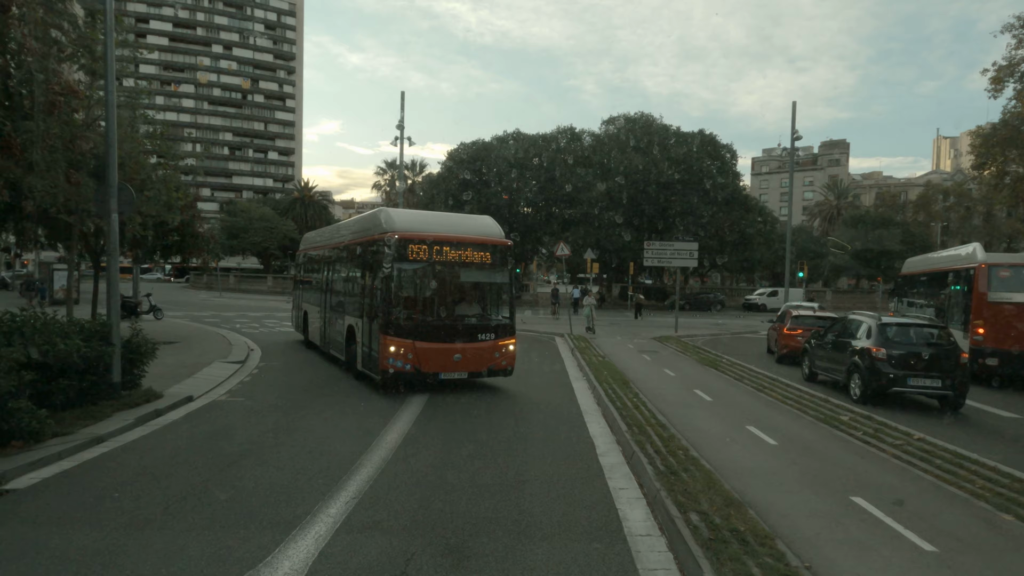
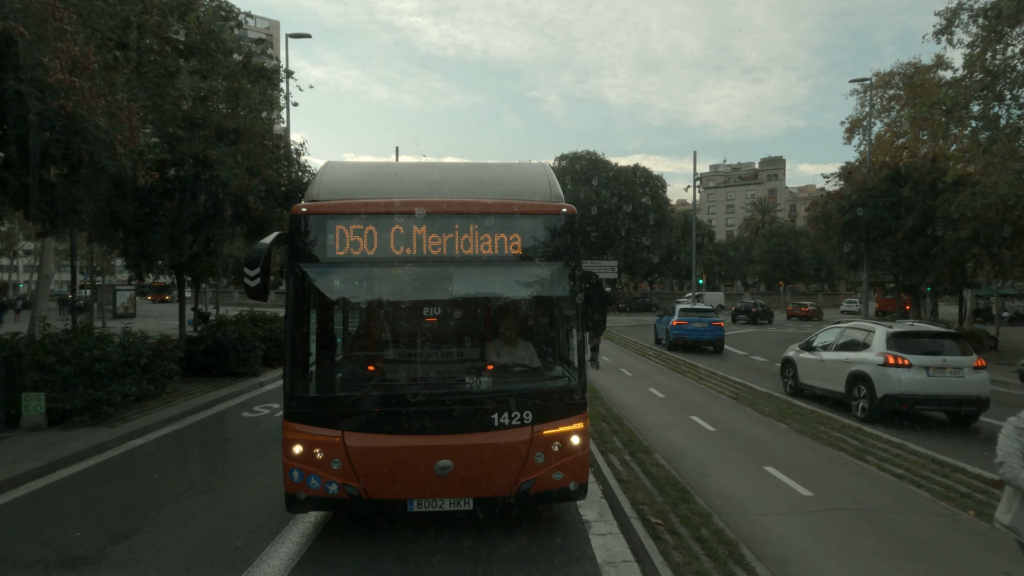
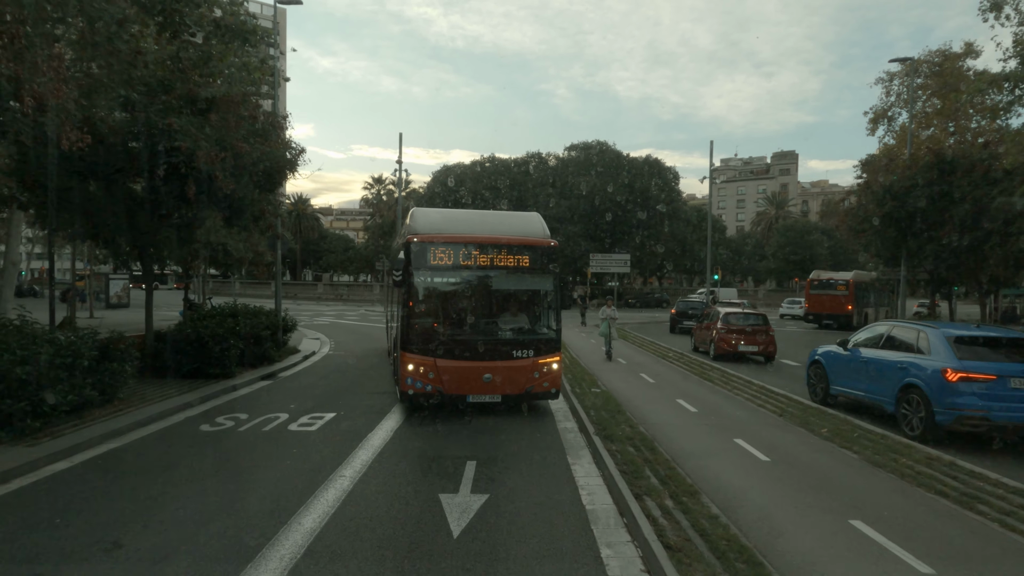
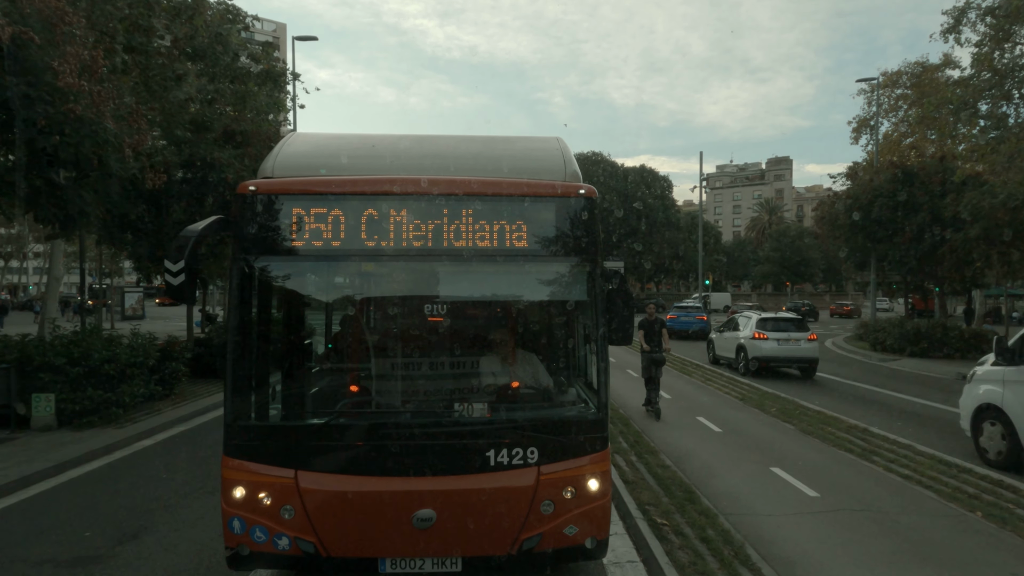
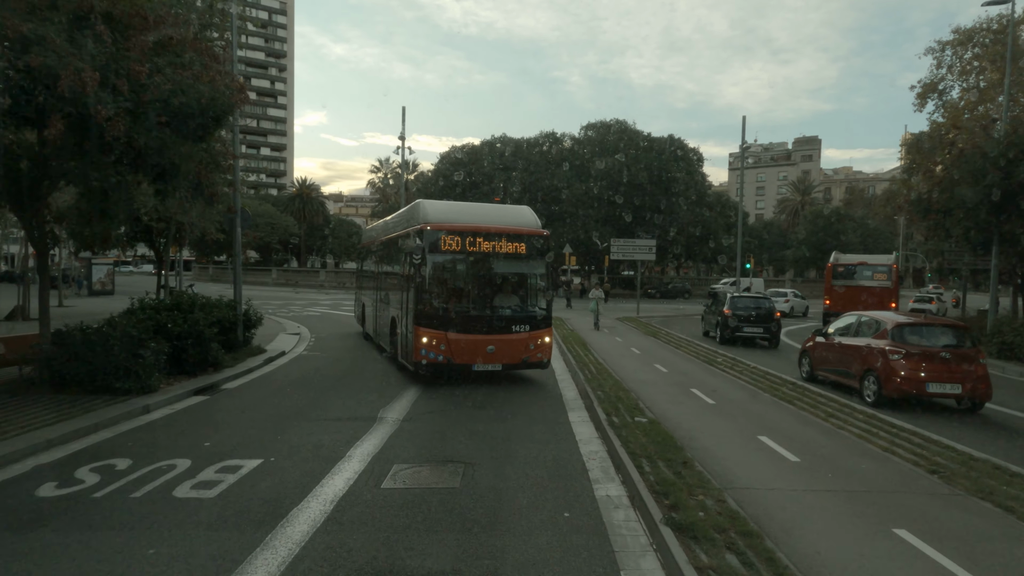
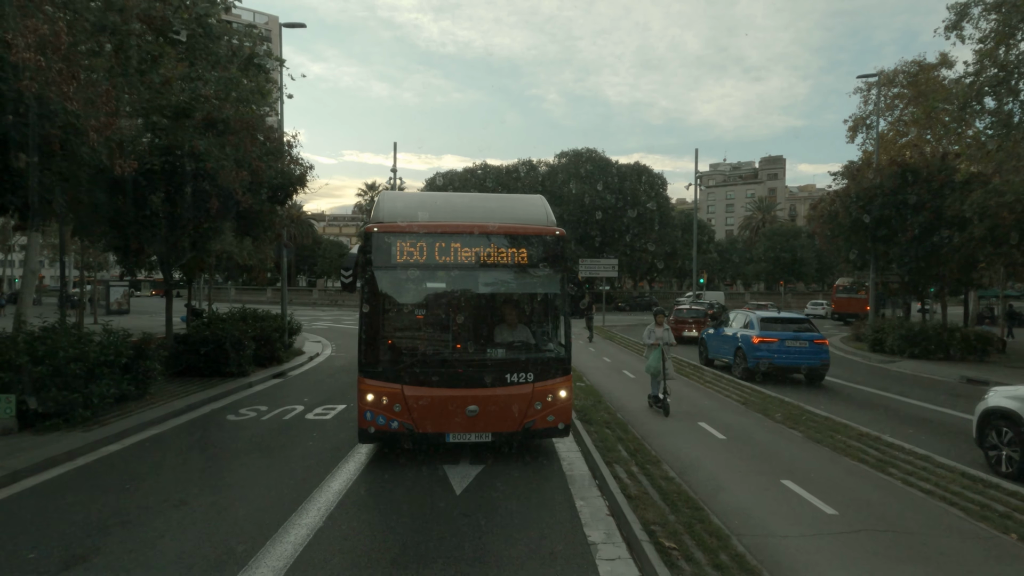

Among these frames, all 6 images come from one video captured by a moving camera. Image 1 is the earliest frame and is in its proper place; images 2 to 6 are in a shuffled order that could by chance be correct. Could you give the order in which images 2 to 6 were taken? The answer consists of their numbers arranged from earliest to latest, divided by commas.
5, 3, 6, 2, 4
